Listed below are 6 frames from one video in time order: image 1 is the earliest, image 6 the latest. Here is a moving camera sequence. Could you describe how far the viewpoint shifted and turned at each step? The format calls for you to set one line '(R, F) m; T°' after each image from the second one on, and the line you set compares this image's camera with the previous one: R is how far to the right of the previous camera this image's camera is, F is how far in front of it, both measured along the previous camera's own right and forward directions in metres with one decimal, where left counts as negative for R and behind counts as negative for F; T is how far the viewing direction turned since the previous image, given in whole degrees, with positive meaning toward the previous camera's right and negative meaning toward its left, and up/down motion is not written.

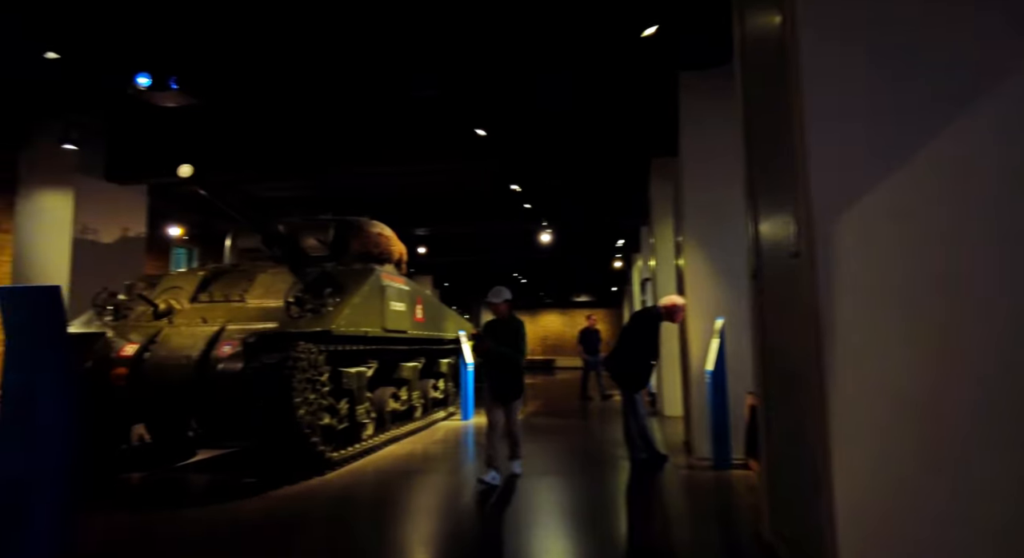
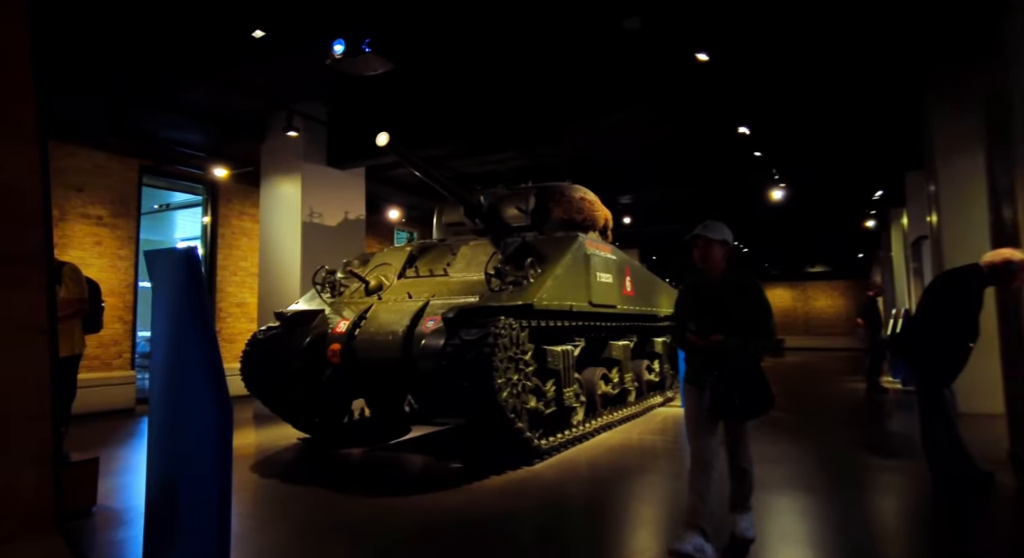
(-0.2, +0.9) m; -20°
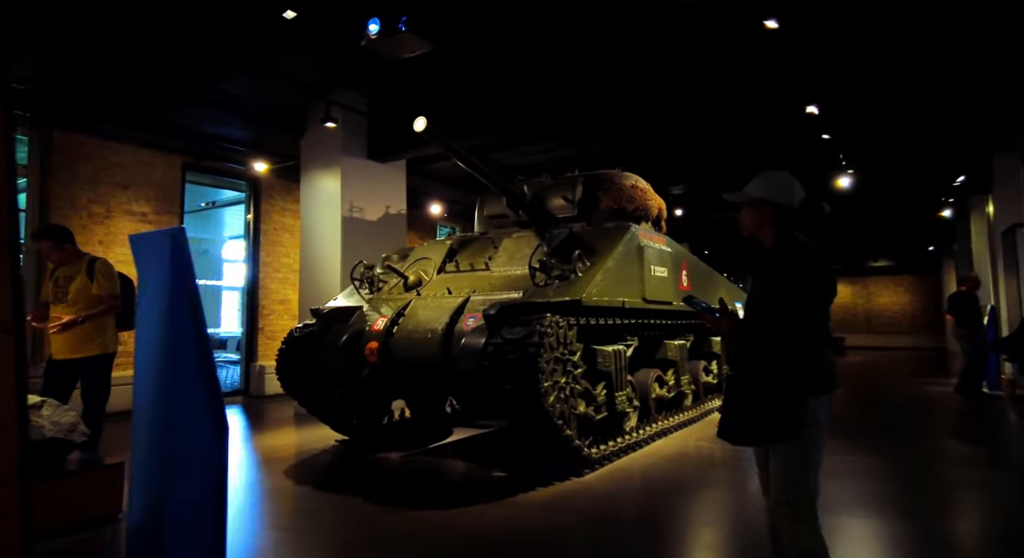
(0.0, +0.4) m; -4°
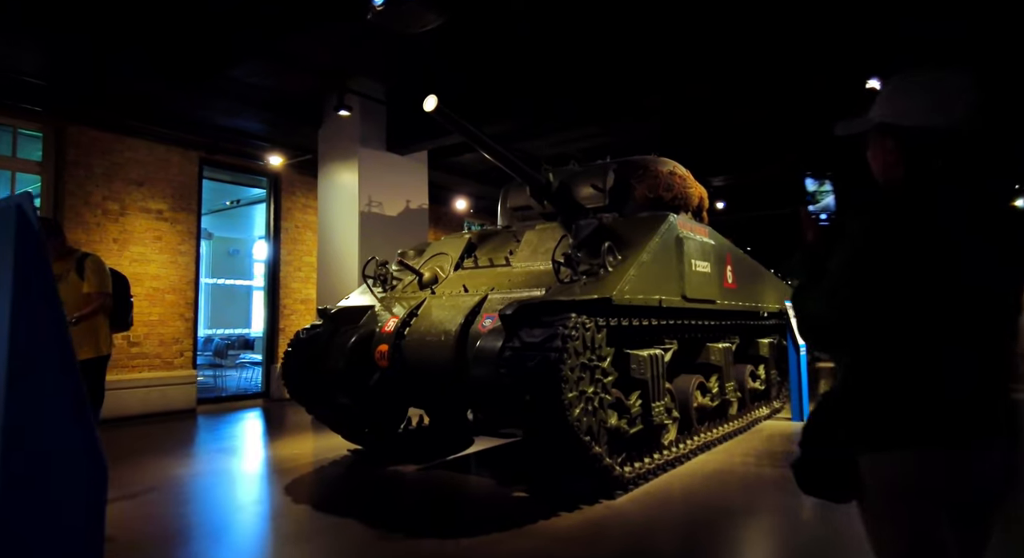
(+0.1, +0.5) m; -4°
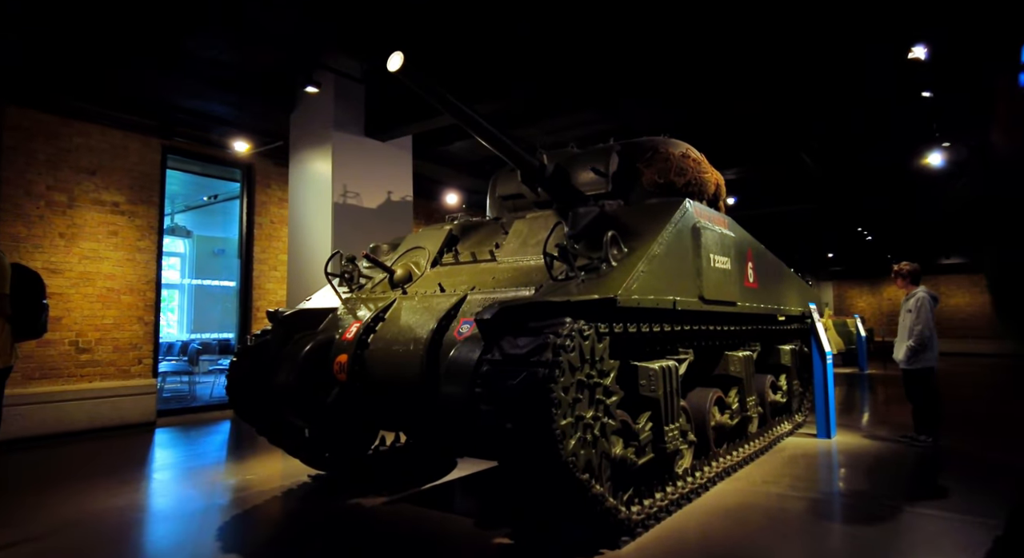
(+0.1, +0.8) m; 0°
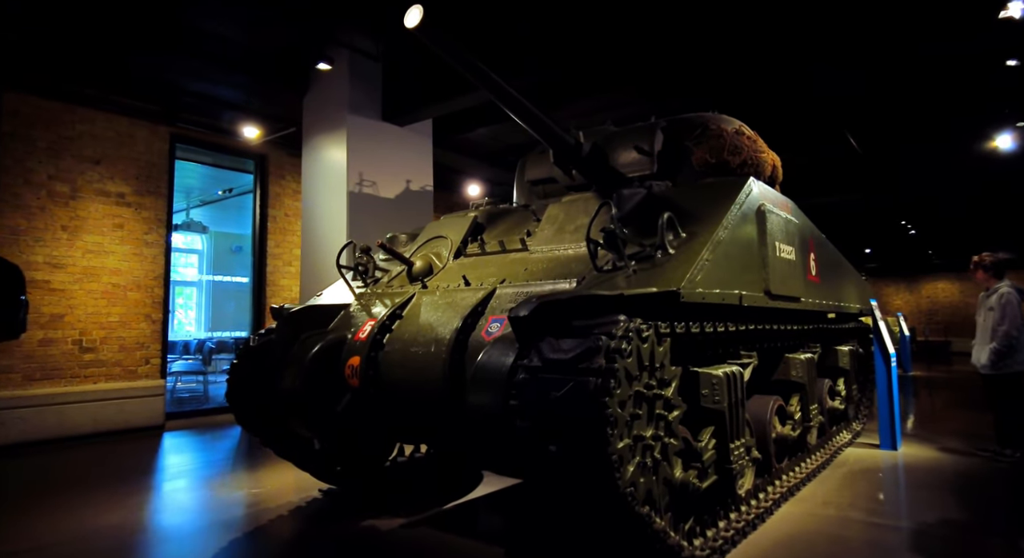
(-0.1, +0.5) m; -2°
